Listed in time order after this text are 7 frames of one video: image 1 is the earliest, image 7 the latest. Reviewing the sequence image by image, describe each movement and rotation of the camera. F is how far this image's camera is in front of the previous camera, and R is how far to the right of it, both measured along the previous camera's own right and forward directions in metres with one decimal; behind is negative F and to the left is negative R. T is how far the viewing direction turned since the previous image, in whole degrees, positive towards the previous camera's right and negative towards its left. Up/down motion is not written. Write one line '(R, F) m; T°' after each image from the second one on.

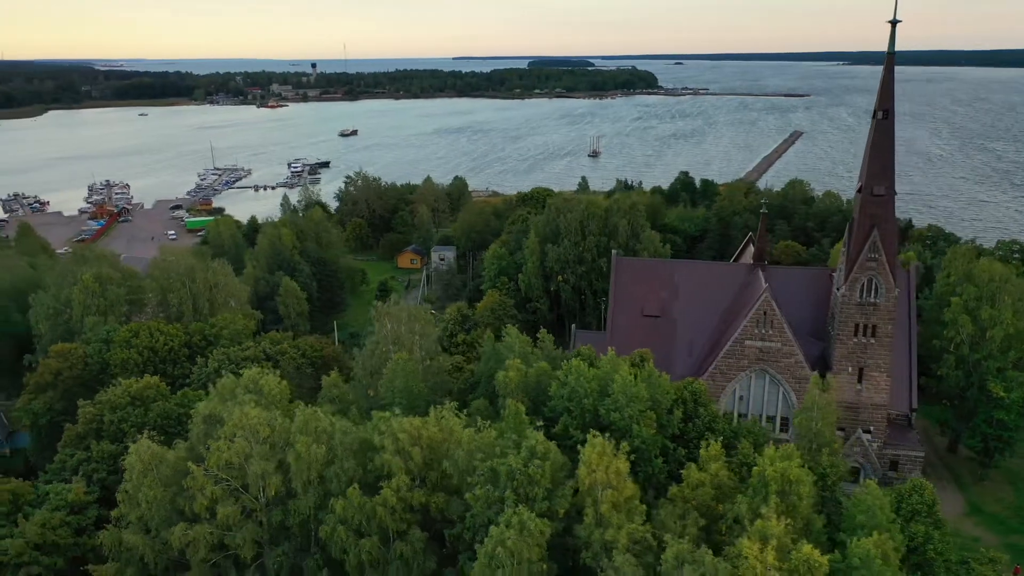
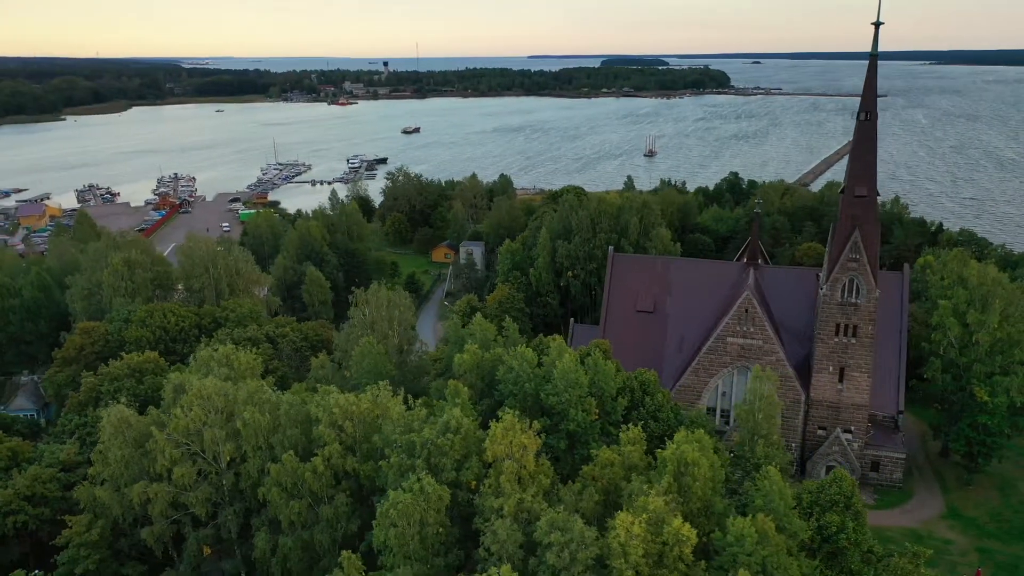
(+3.5, -1.2) m; -5°
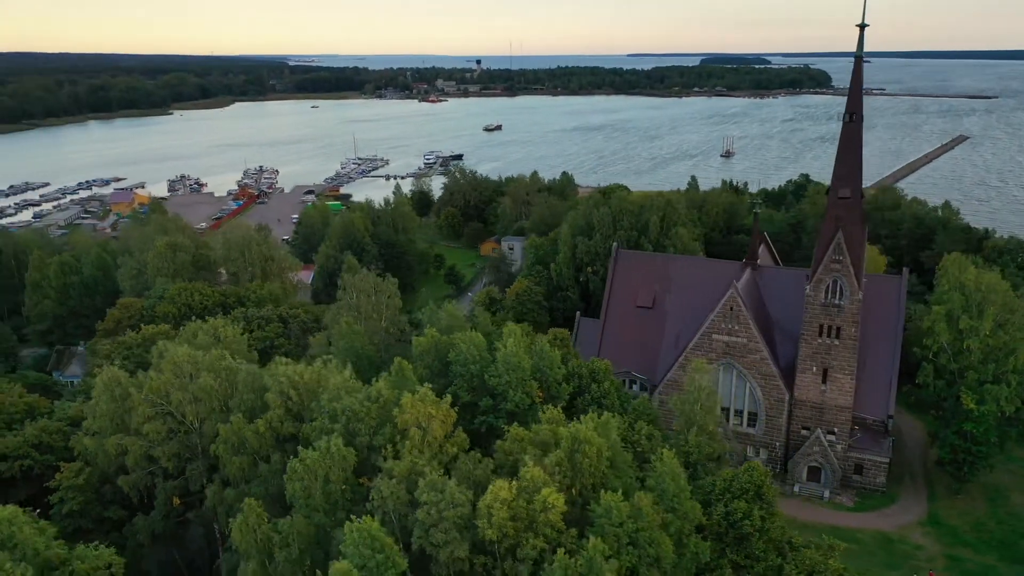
(+4.3, -1.3) m; -6°
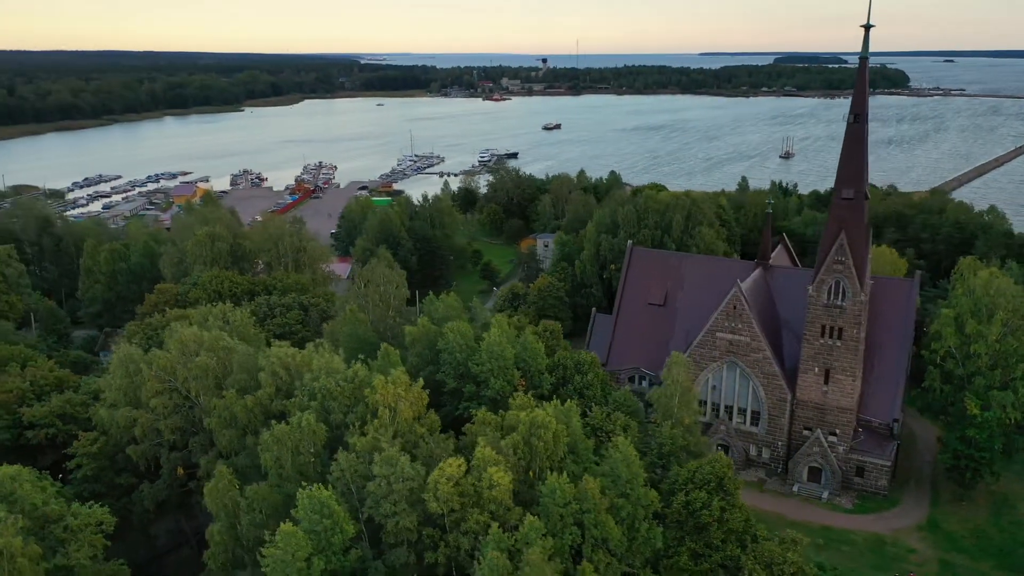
(+2.5, -0.9) m; -4°
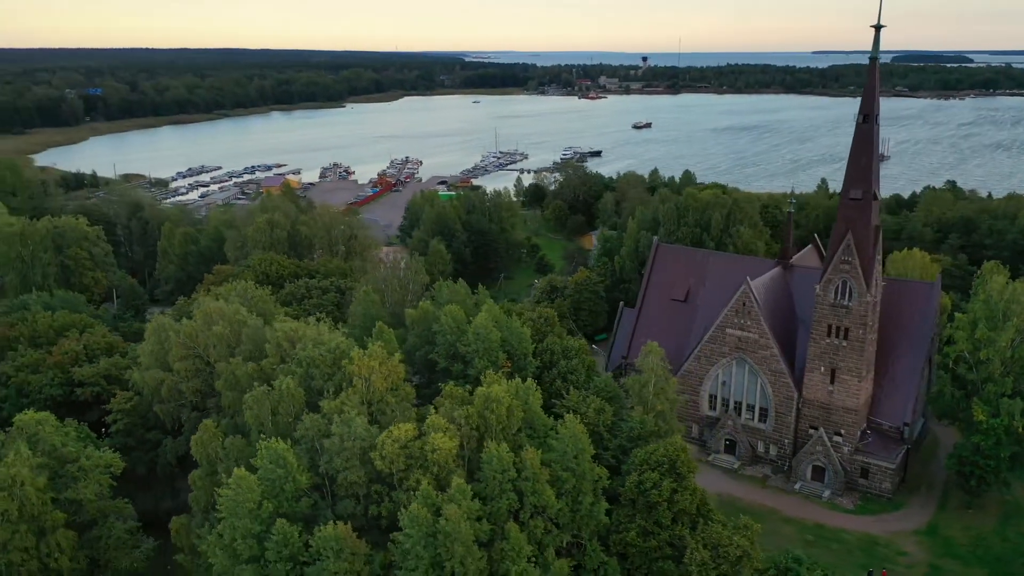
(+3.7, -1.4) m; -7°
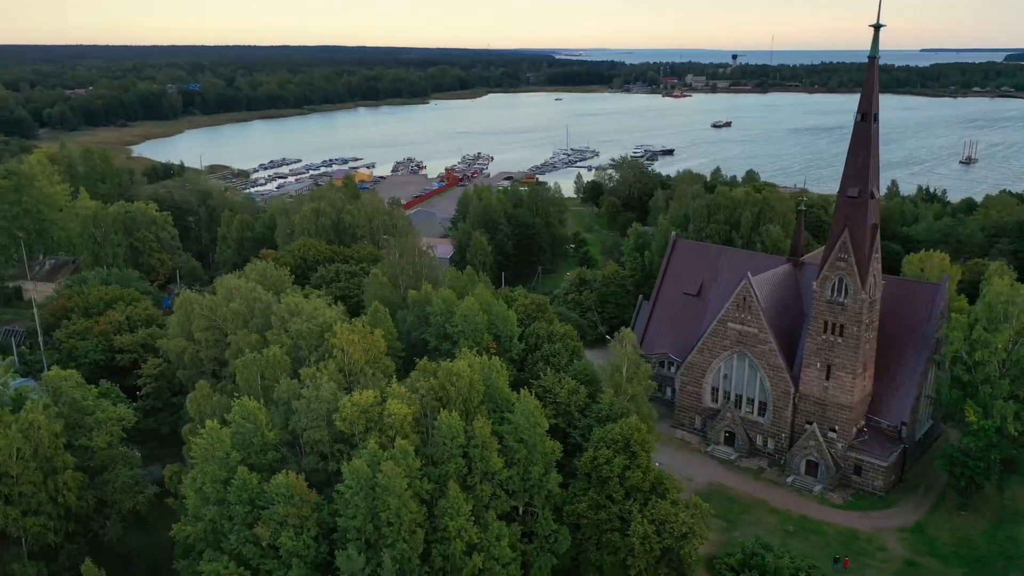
(+3.5, -1.5) m; -6°
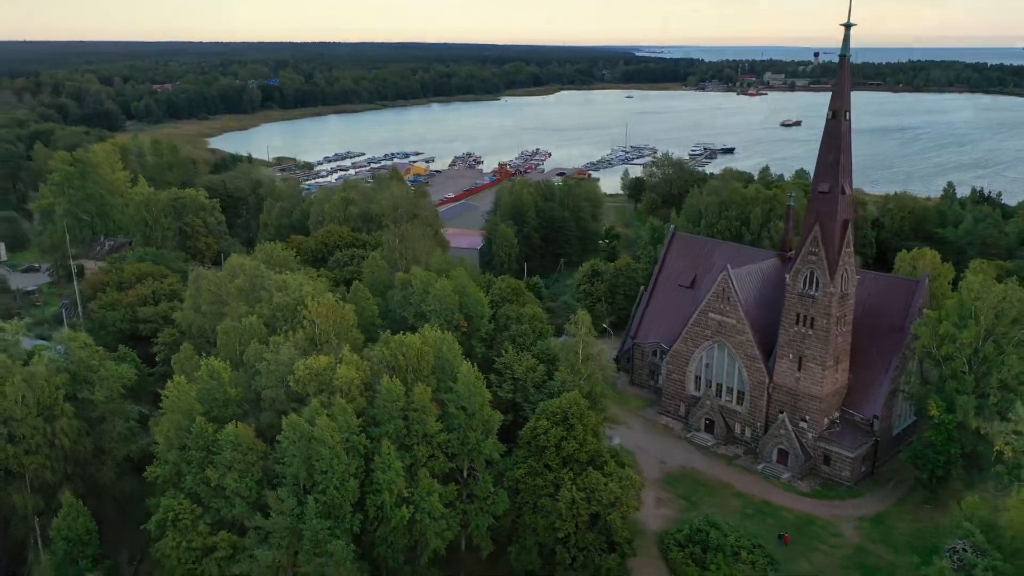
(+4.0, -1.8) m; -5°
